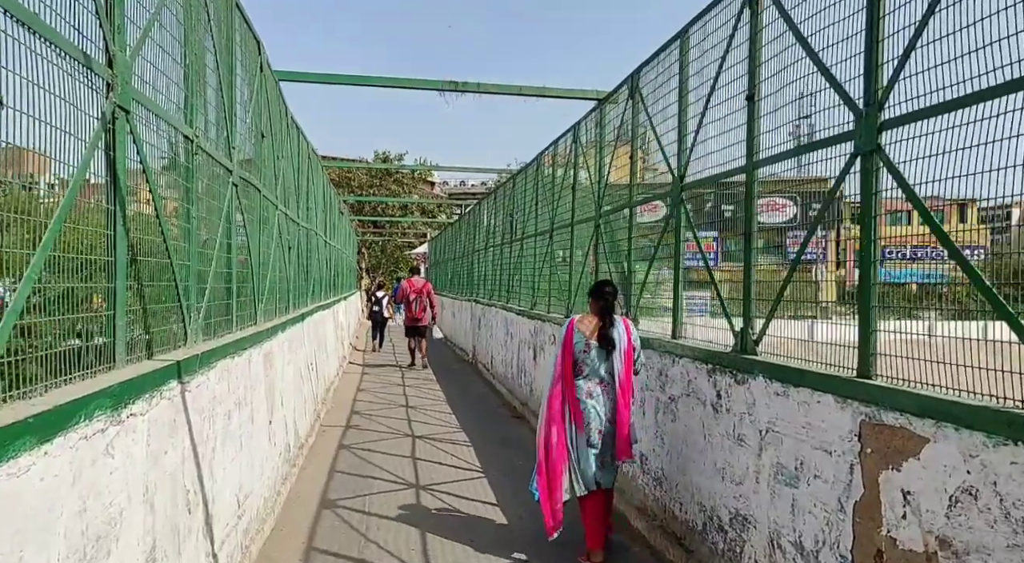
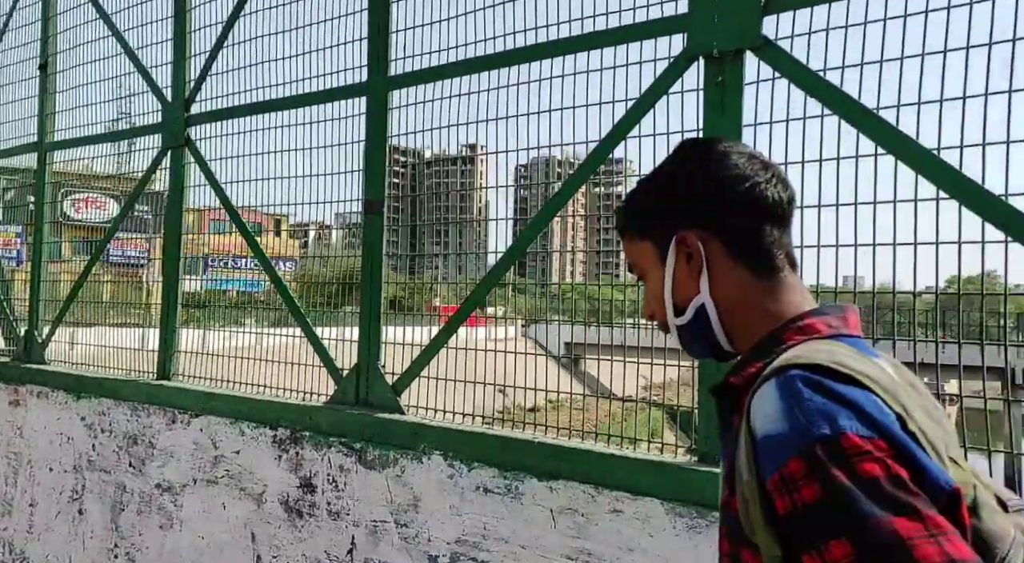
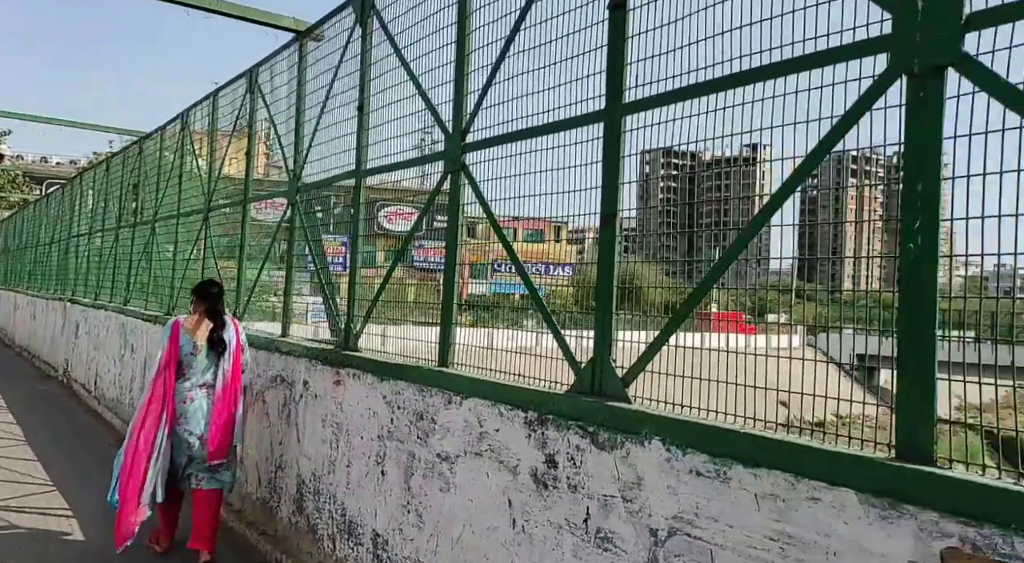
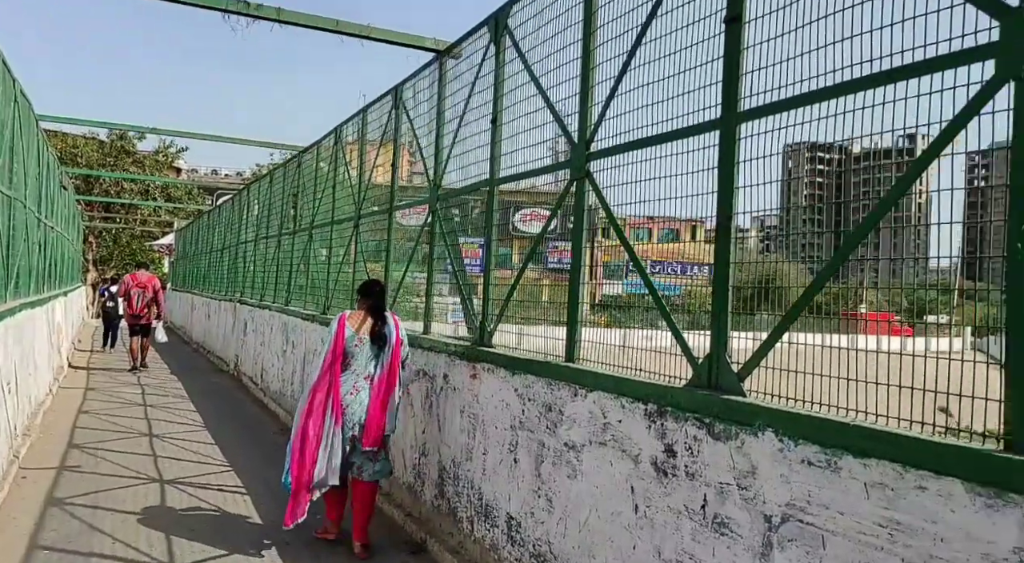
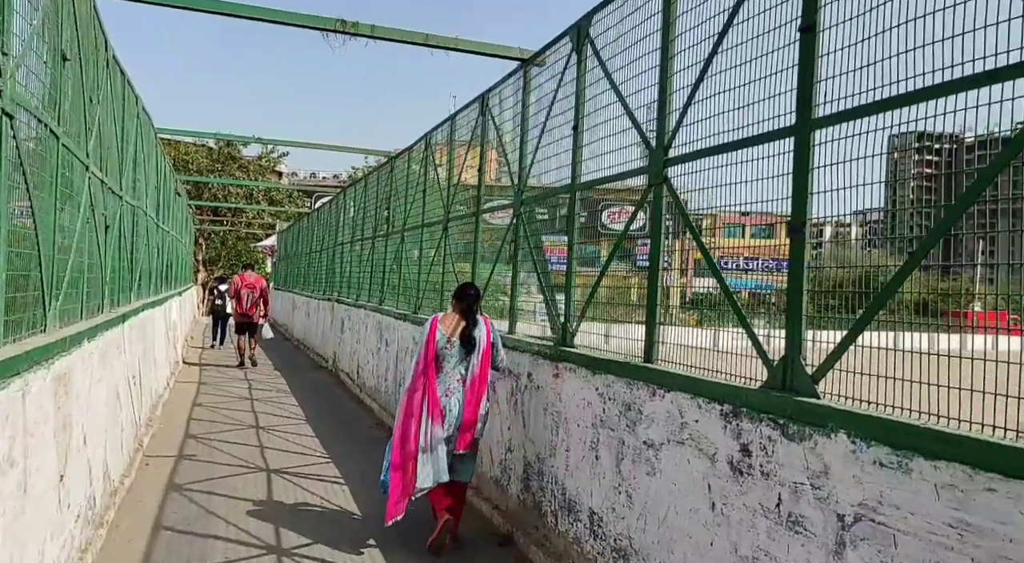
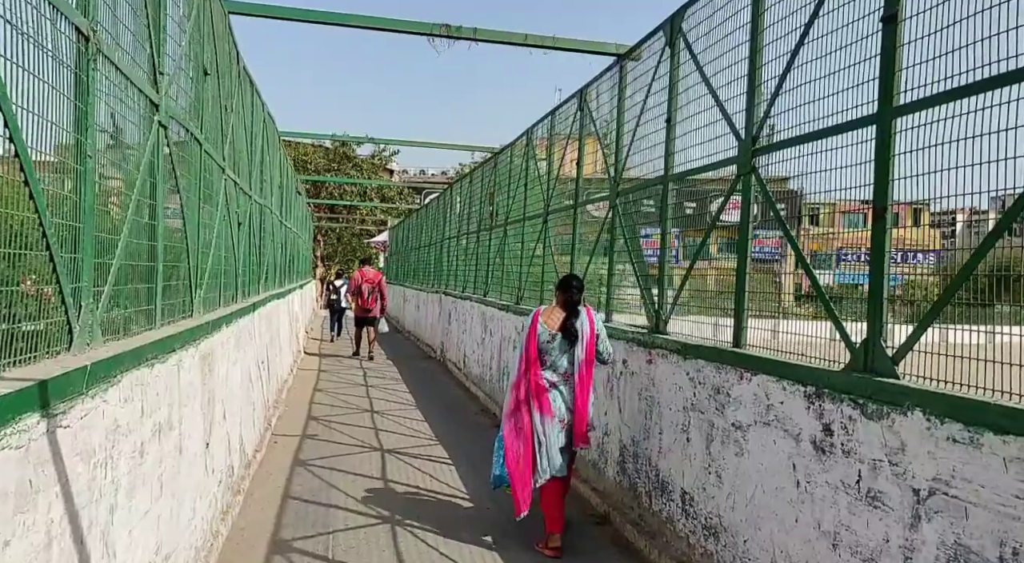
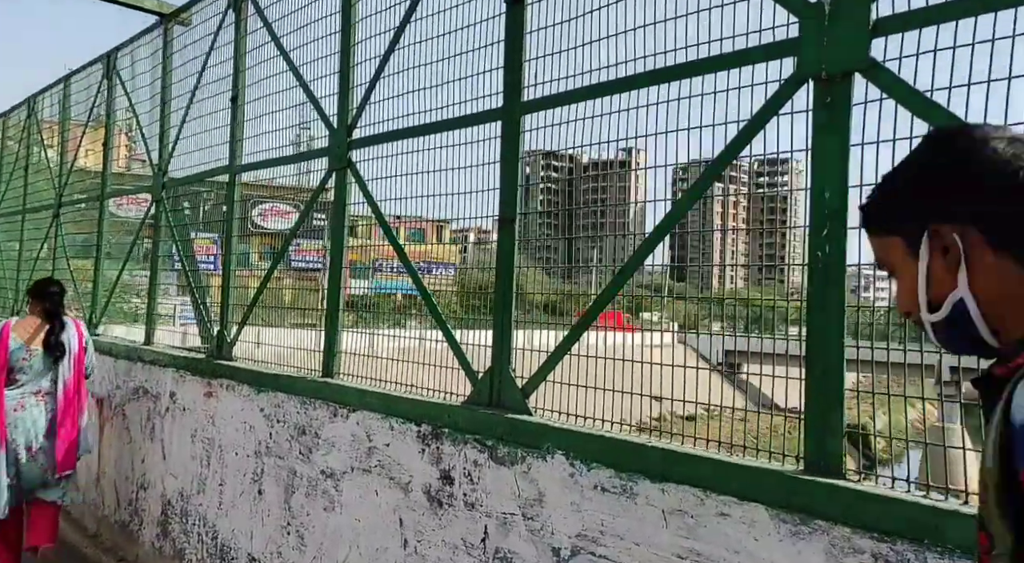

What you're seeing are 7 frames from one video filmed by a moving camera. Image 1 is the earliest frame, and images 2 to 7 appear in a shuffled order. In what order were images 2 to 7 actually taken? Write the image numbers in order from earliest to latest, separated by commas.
6, 5, 4, 3, 7, 2
